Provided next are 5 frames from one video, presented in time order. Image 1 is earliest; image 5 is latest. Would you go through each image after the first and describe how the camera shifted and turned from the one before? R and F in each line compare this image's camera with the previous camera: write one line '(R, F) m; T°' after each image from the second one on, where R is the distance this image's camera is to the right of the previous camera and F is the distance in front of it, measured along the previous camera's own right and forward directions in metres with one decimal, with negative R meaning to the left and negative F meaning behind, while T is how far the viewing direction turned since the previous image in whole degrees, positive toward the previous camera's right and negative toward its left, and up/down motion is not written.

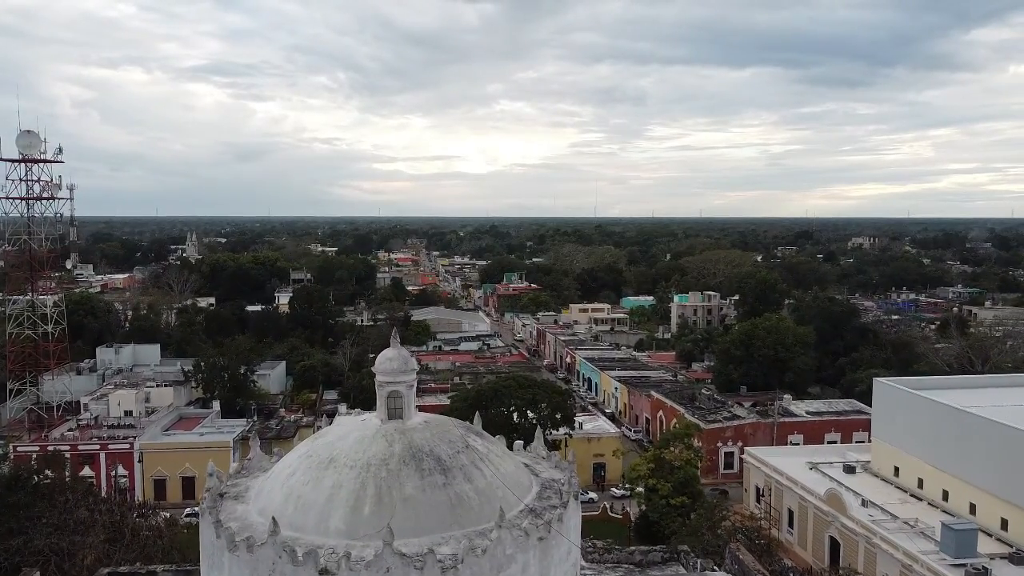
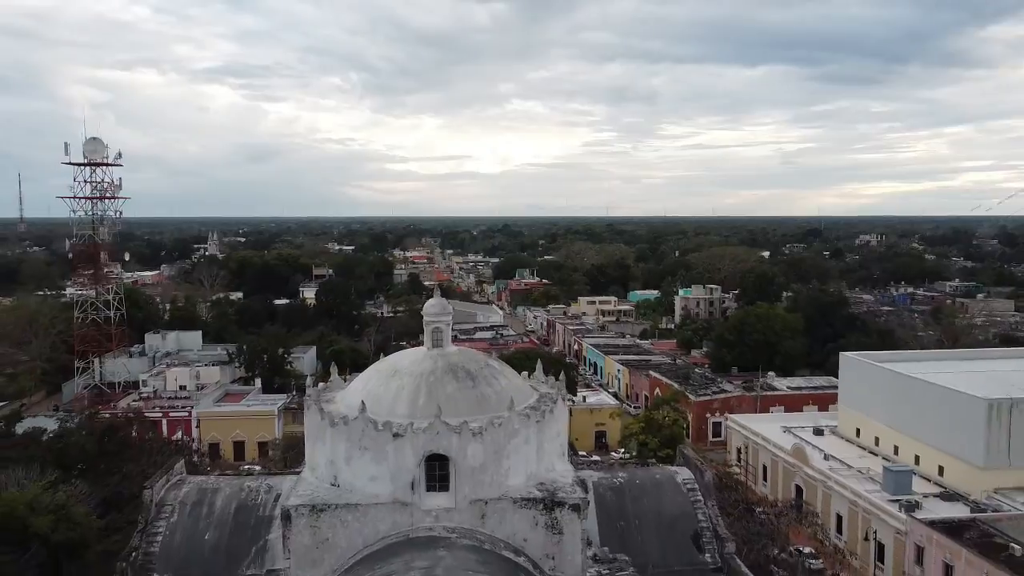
(+0.1, -3.3) m; -1°
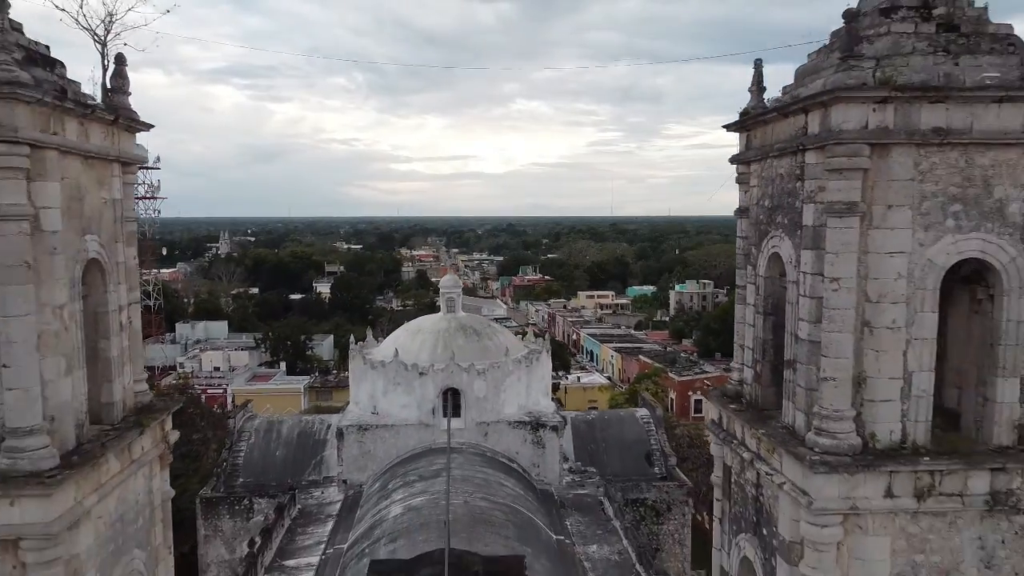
(+0.2, -3.3) m; 0°
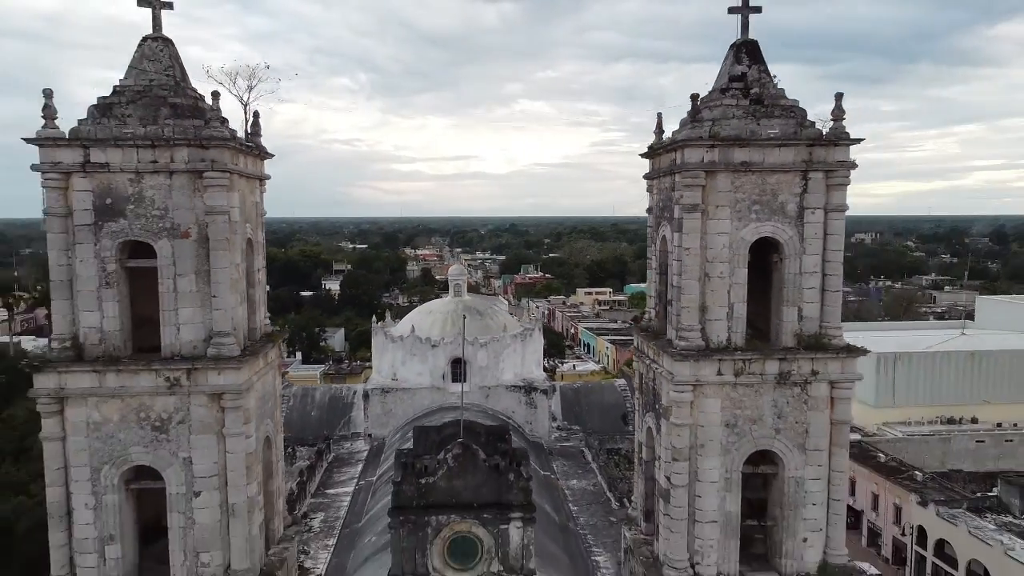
(+0.1, -2.6) m; 0°
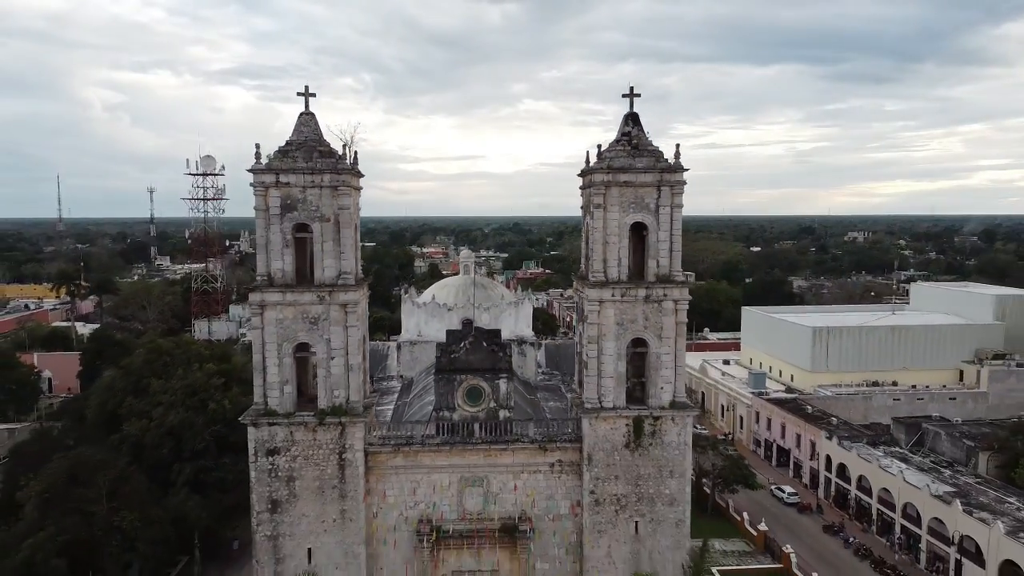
(+0.2, -5.3) m; 0°
